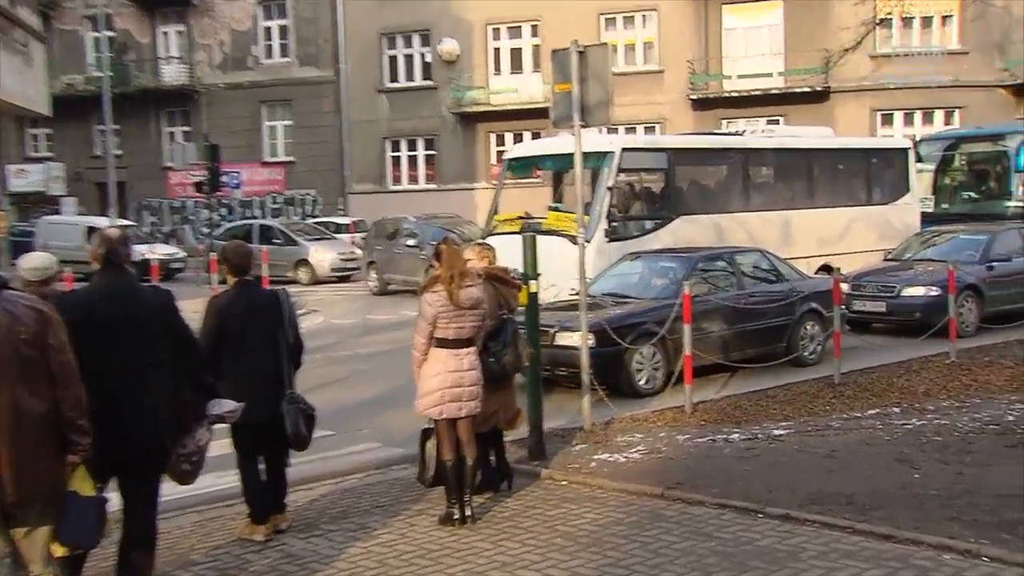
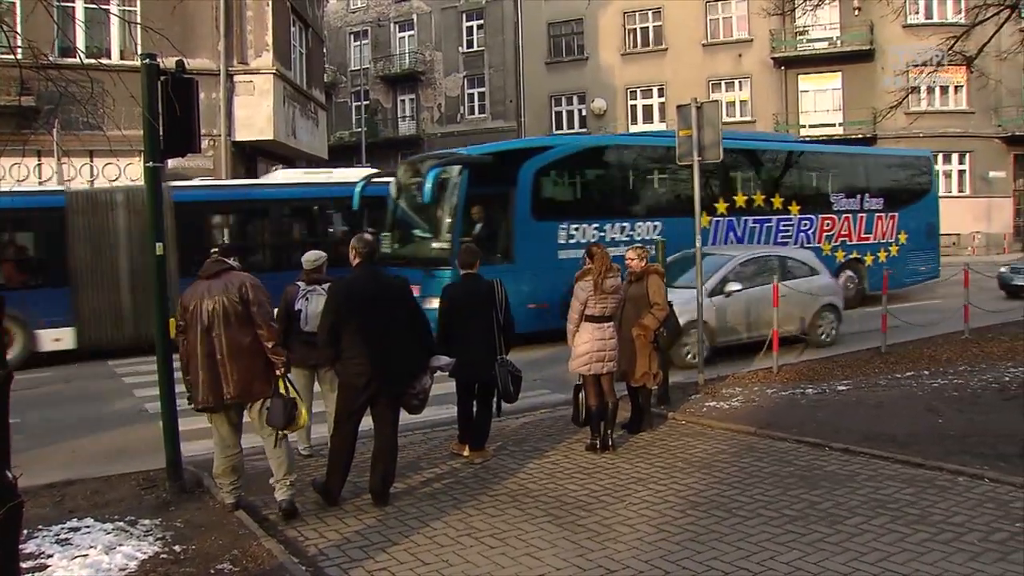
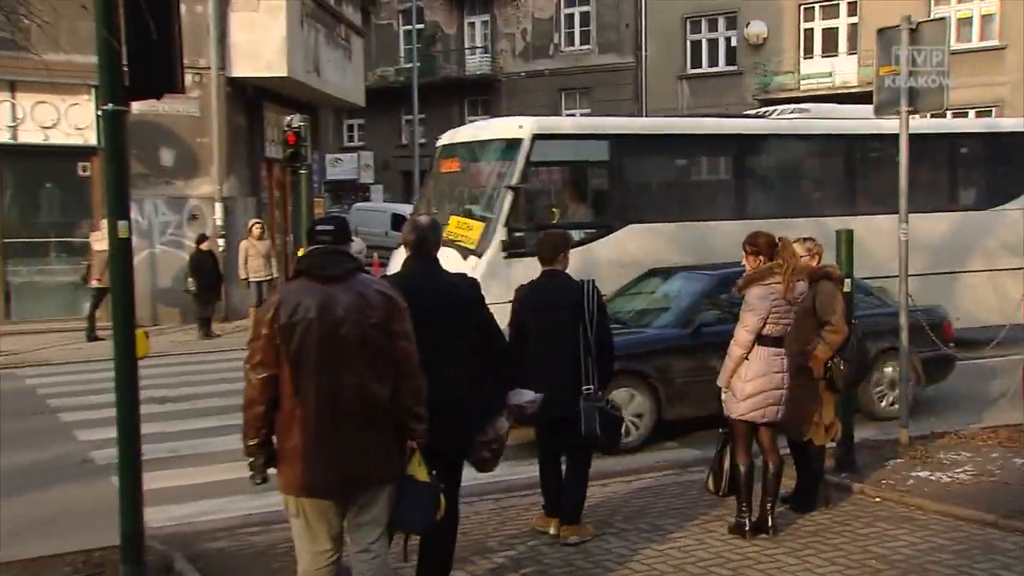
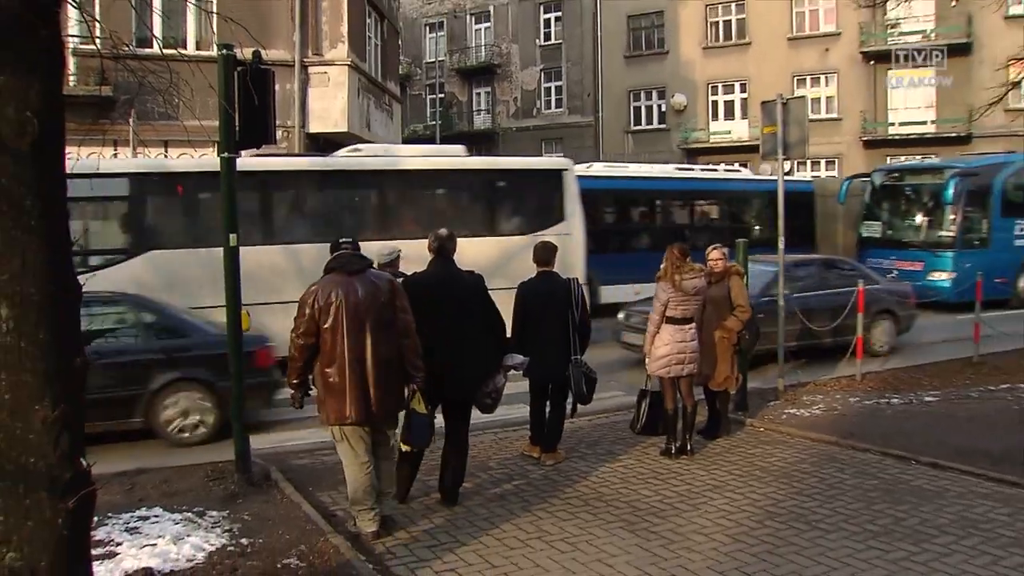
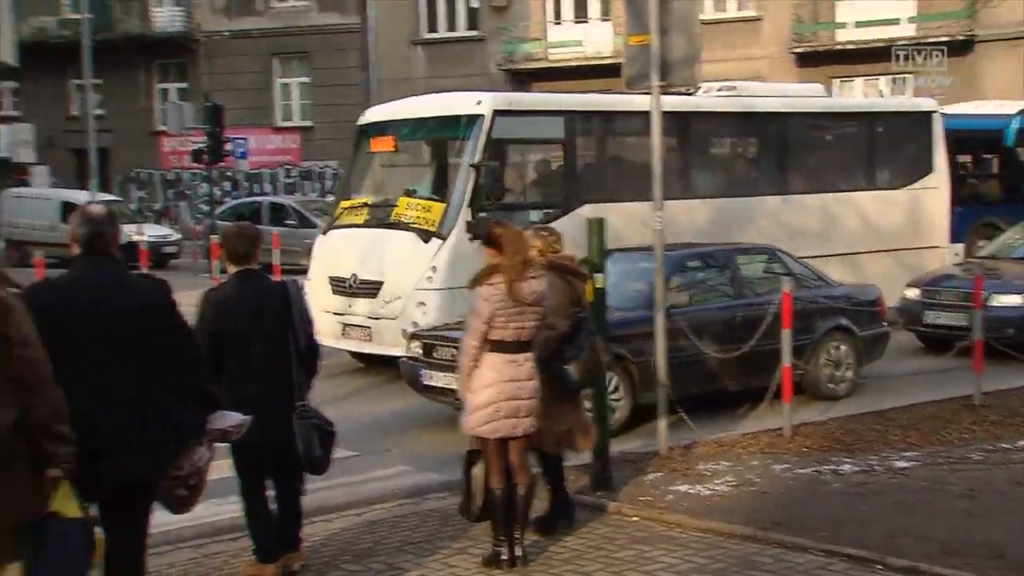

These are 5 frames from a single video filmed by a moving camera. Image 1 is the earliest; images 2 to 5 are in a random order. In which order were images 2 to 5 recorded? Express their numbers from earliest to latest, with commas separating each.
5, 3, 4, 2
